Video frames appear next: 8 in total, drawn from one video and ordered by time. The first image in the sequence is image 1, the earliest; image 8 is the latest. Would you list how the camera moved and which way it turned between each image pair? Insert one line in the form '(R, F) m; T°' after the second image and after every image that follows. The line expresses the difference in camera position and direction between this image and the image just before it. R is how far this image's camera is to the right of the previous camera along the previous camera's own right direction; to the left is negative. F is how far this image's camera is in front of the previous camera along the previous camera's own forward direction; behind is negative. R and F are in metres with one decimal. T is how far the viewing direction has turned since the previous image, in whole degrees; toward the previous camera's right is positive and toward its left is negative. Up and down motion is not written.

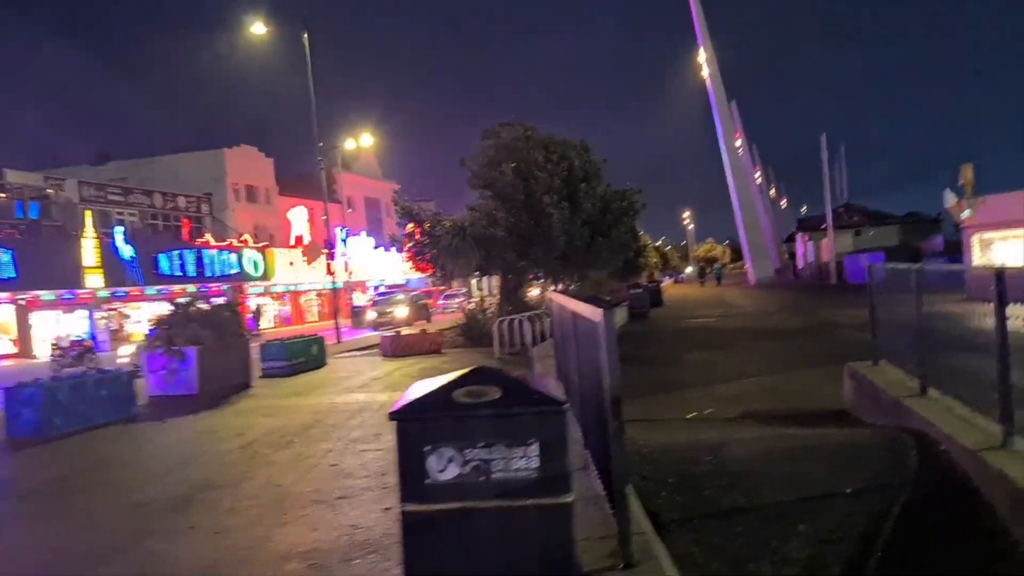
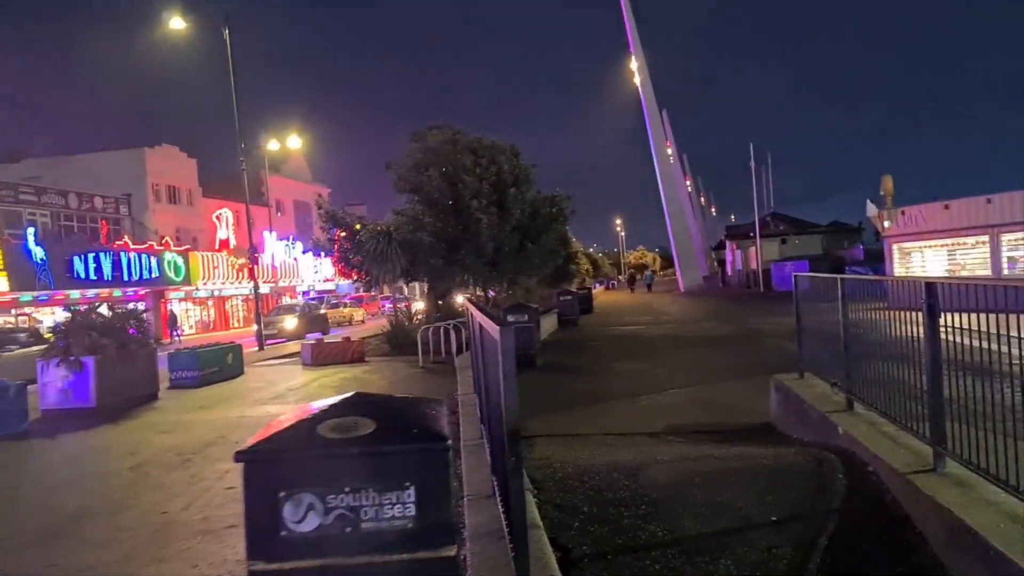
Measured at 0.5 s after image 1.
(+0.2, +0.4) m; +4°
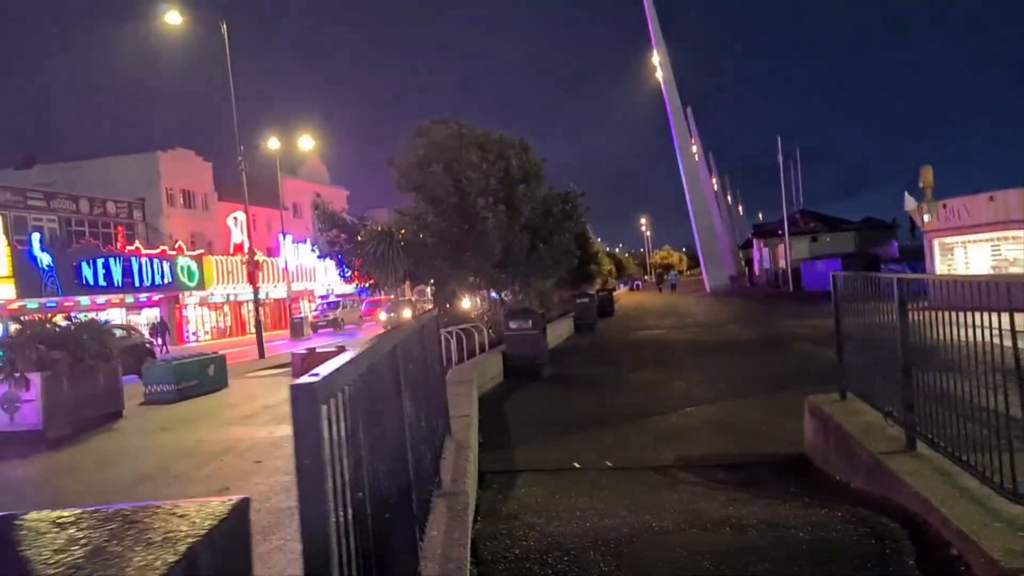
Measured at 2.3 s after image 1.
(+0.4, +1.5) m; -2°
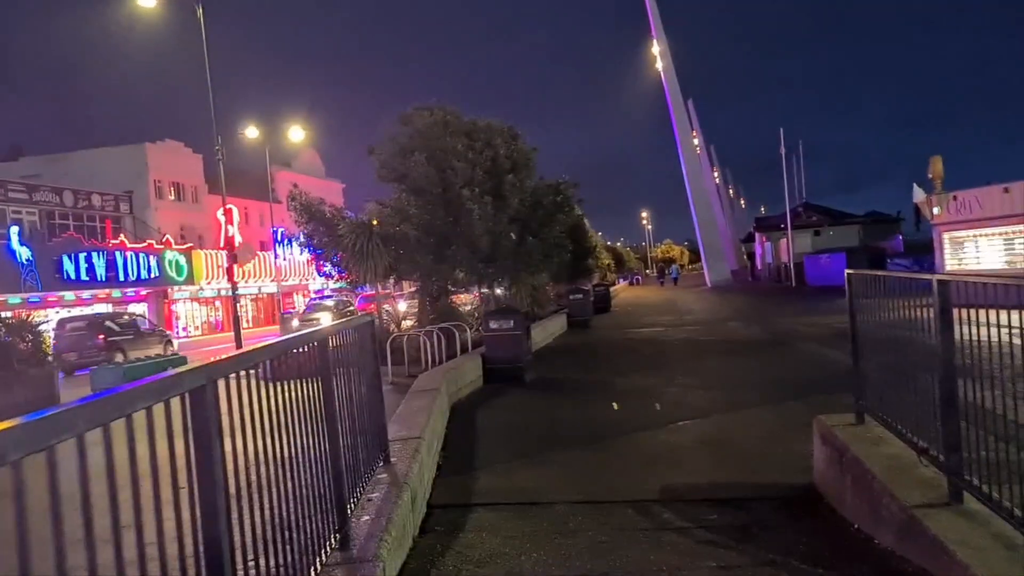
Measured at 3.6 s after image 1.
(+0.3, +1.2) m; 0°
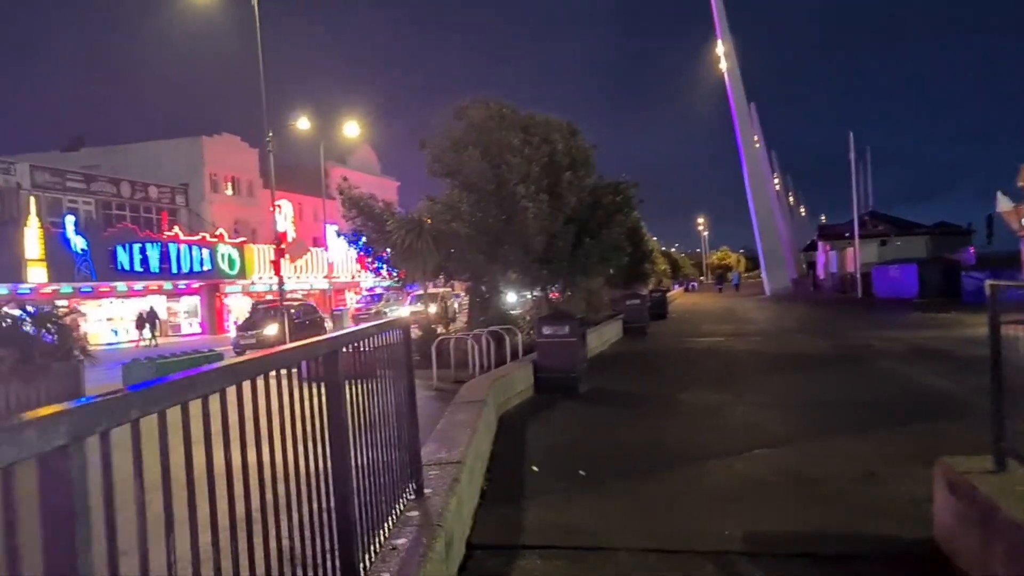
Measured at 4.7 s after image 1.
(-0.1, +1.0) m; -3°
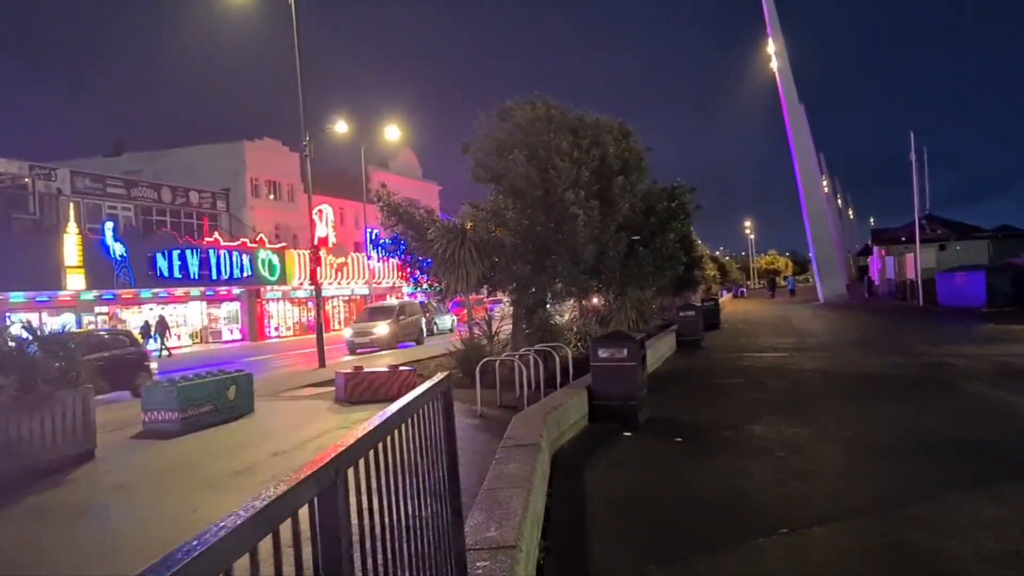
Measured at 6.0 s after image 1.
(-0.1, +1.2) m; -3°
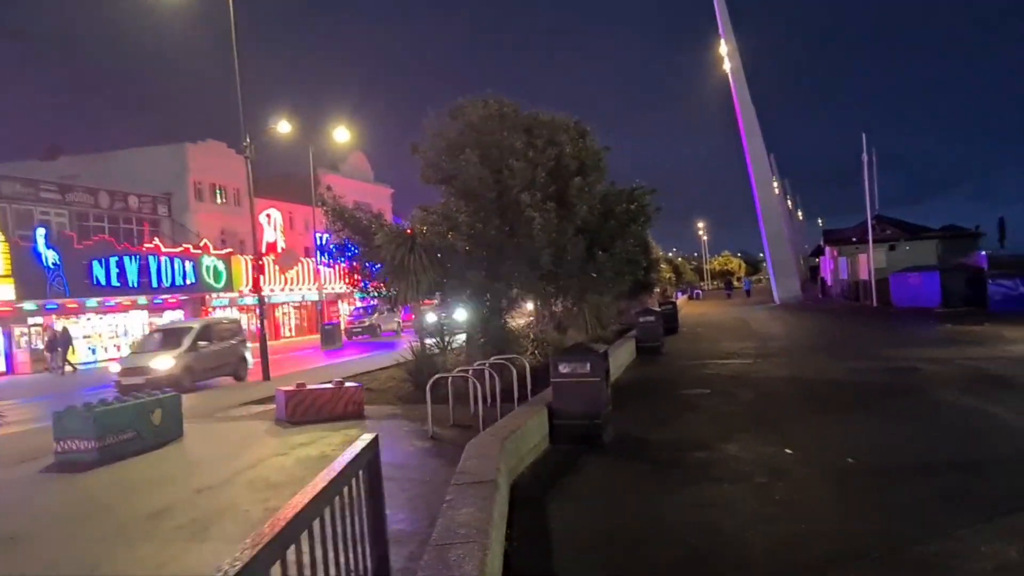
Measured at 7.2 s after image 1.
(0.0, +1.0) m; +3°
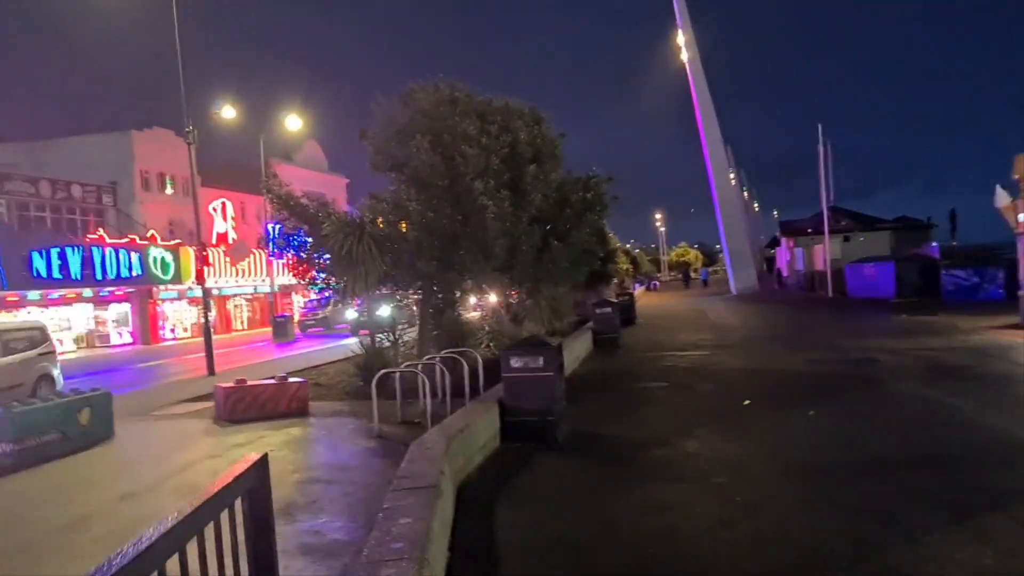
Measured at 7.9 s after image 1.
(+0.1, +0.5) m; +3°
